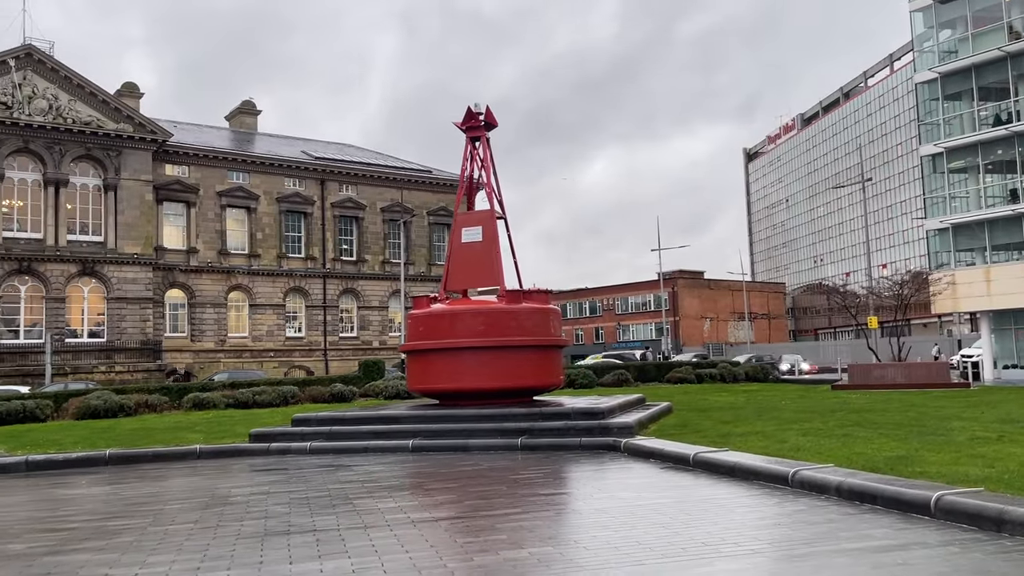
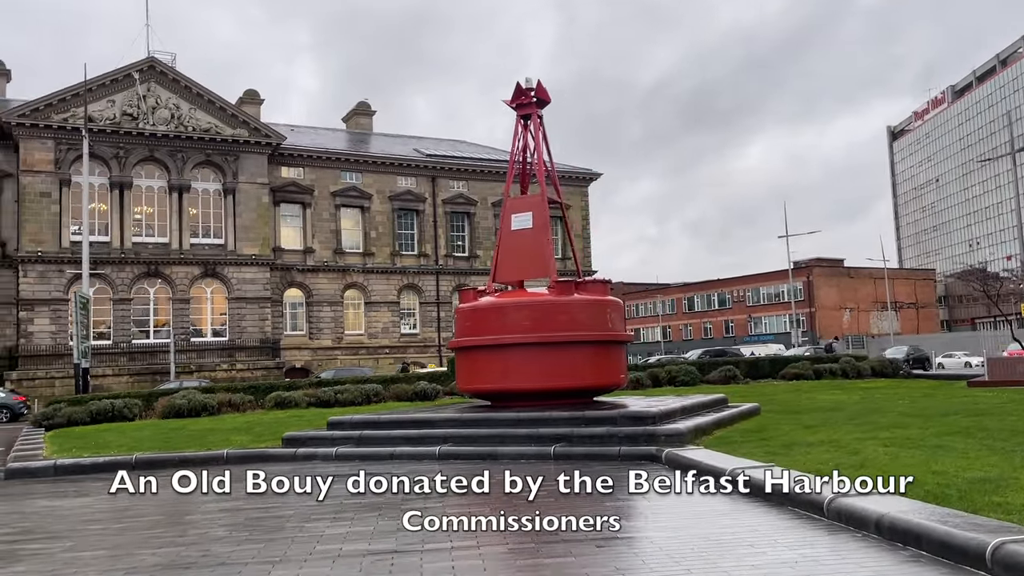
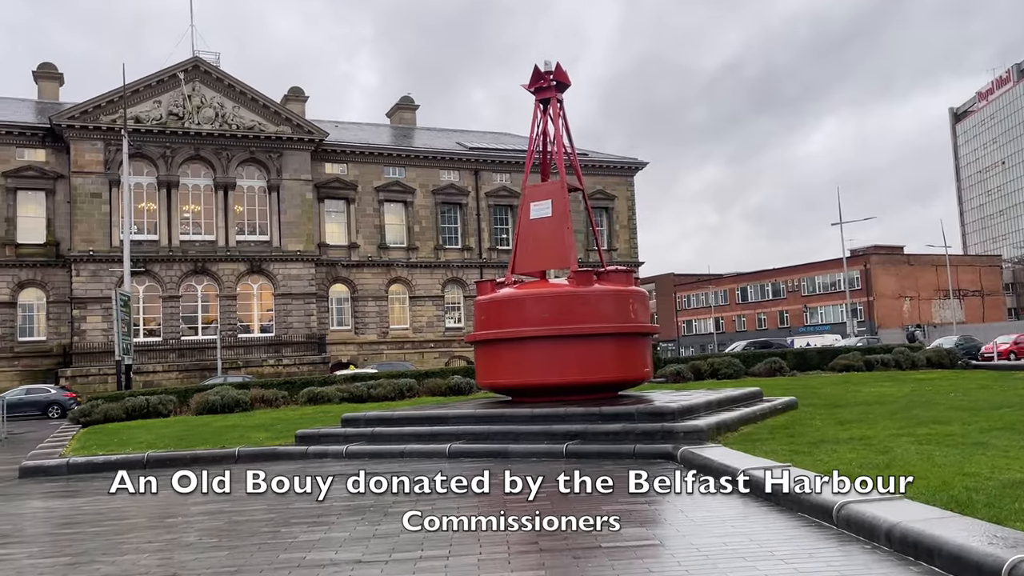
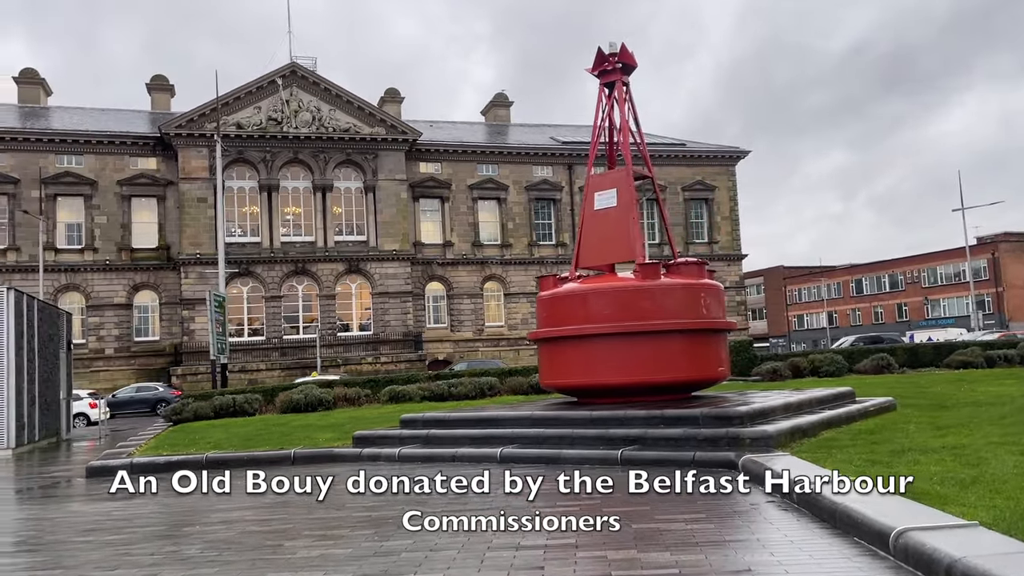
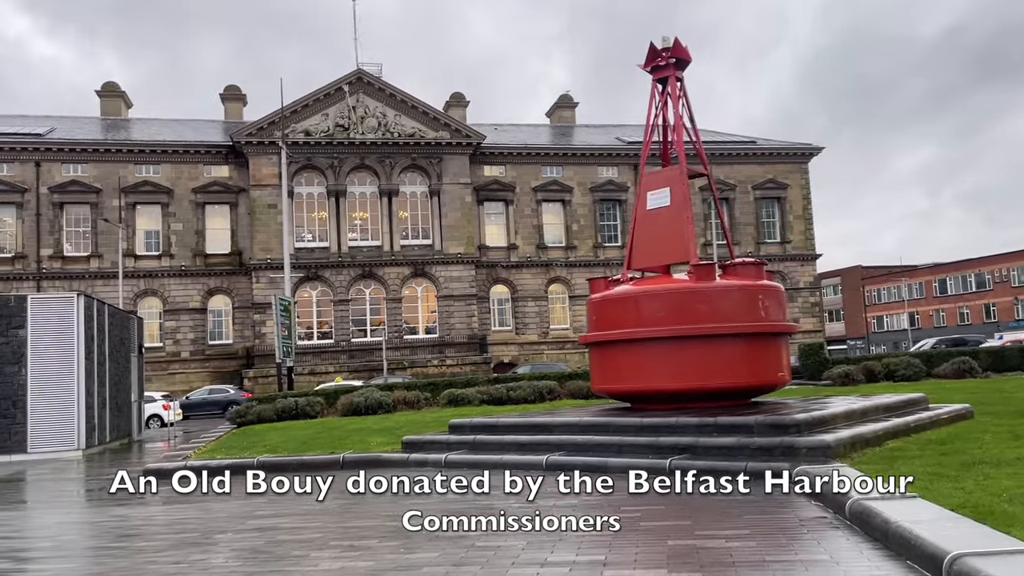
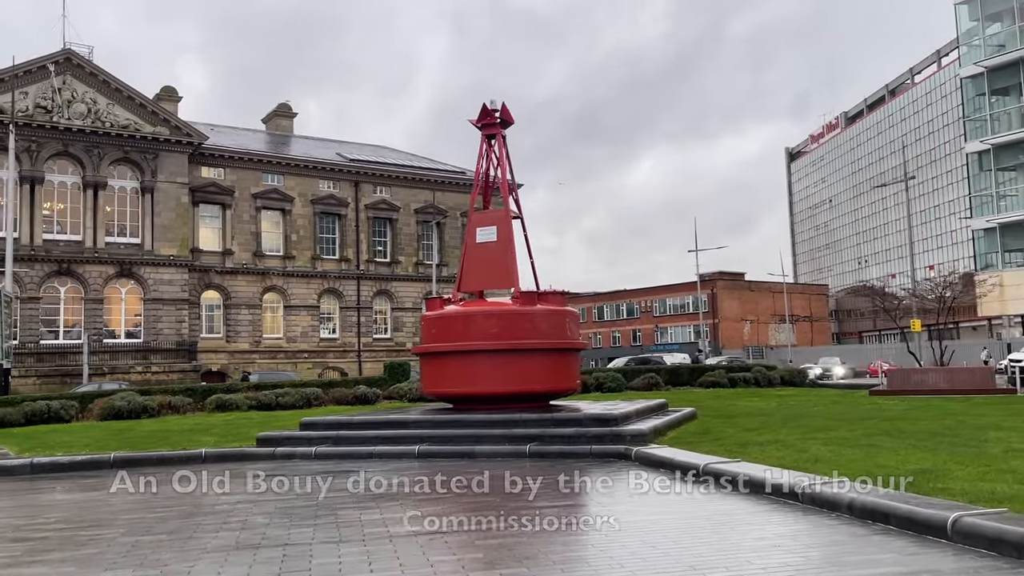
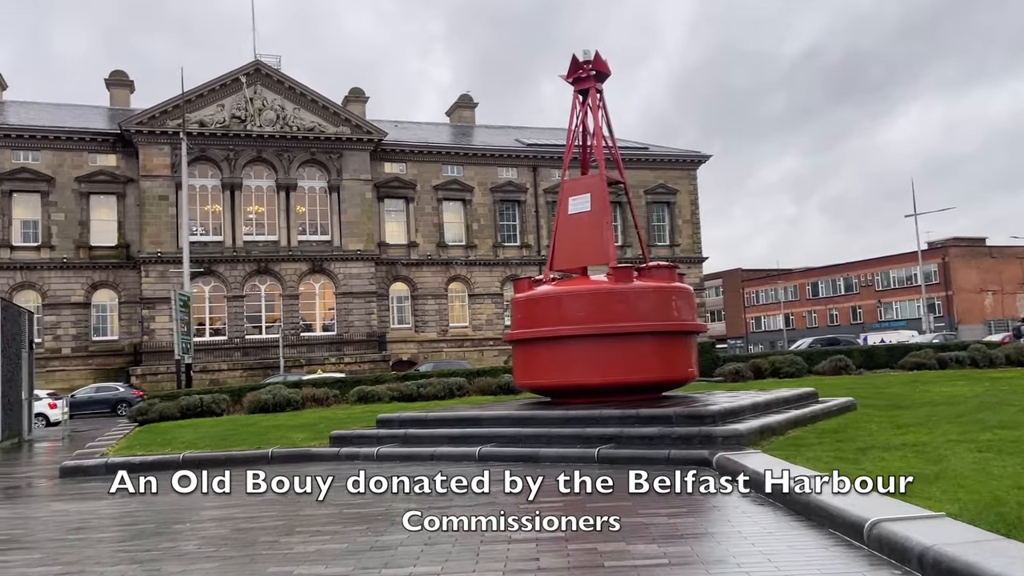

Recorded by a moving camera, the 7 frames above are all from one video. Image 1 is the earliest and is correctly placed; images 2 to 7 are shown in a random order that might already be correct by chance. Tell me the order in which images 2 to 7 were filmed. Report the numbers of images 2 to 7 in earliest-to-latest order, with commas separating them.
6, 2, 3, 7, 4, 5
